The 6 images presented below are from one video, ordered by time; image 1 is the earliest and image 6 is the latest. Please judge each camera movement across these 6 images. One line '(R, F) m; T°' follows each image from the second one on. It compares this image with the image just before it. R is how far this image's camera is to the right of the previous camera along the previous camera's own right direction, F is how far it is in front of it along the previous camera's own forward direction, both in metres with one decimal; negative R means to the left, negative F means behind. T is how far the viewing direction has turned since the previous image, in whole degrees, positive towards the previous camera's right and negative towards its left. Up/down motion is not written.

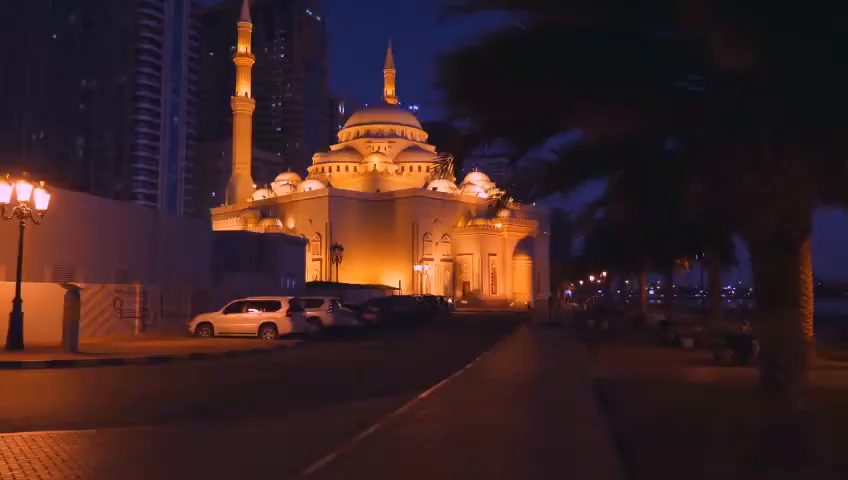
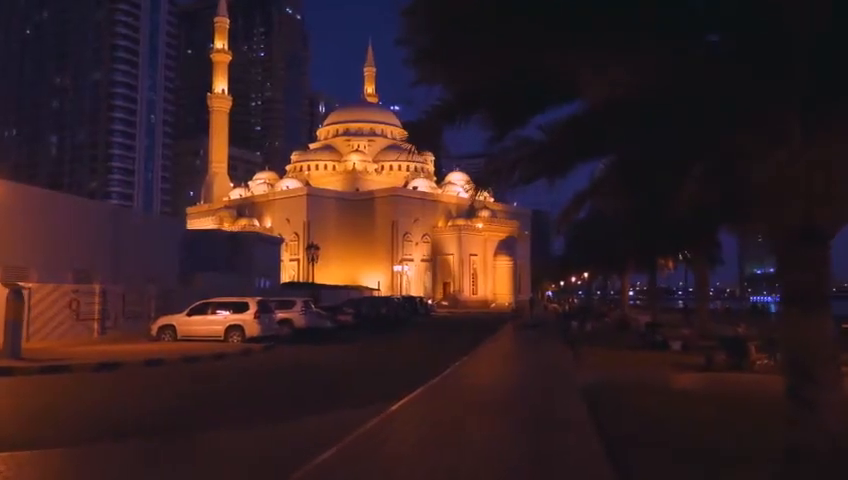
(+0.1, +1.0) m; +1°
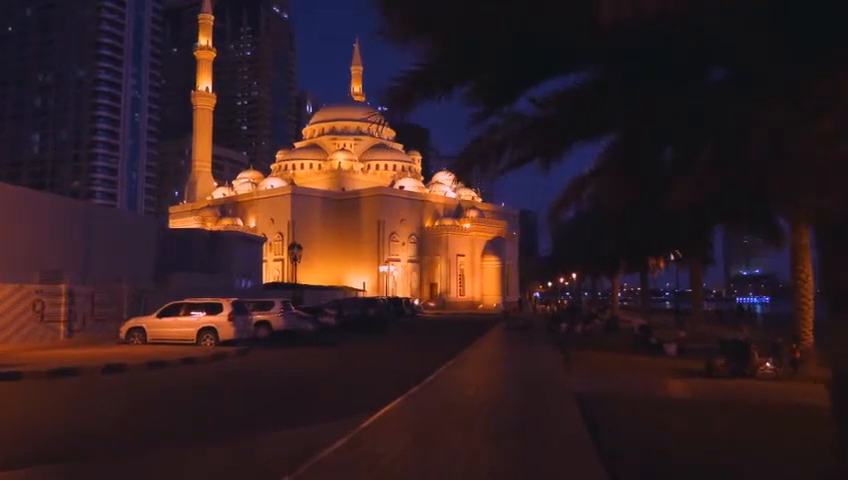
(+0.1, +0.9) m; +1°
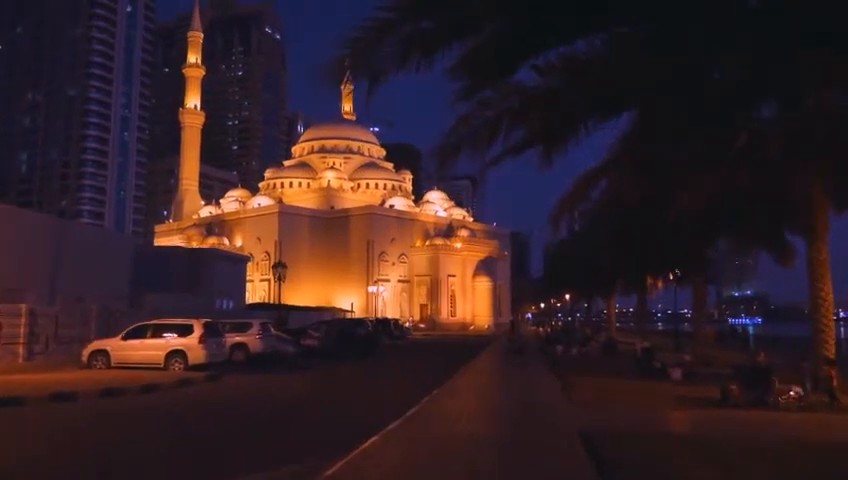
(+0.1, +1.2) m; +1°
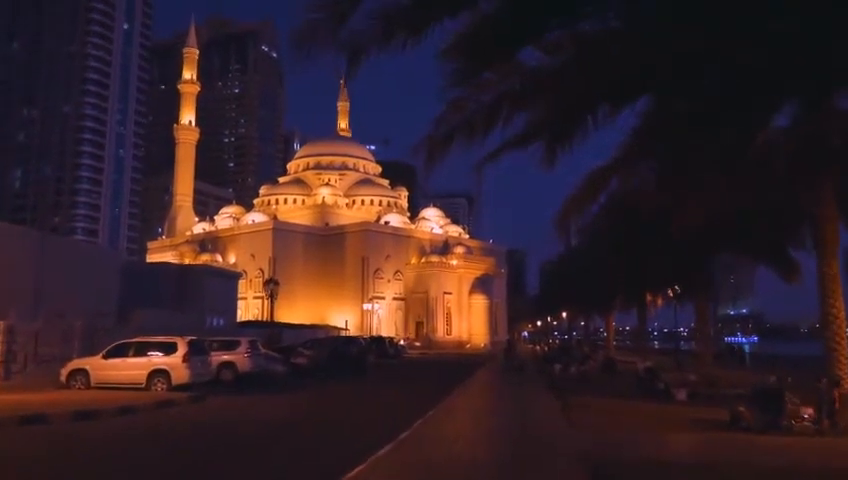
(0.0, +0.6) m; 0°
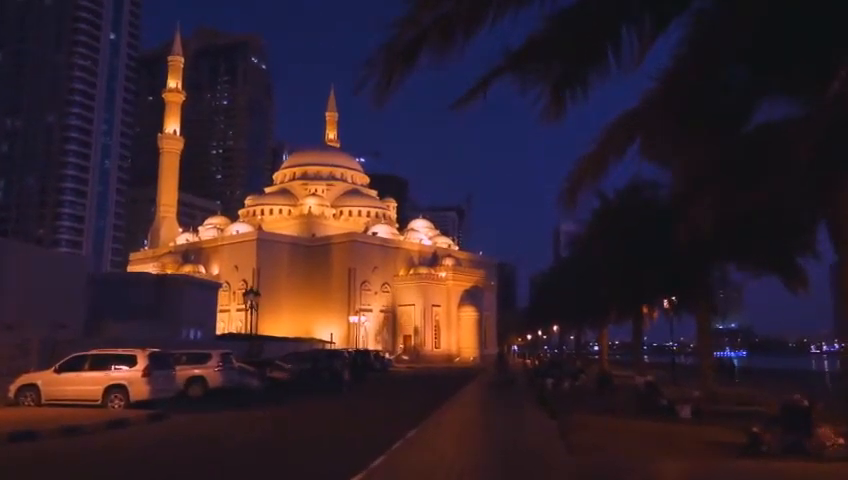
(+0.1, +1.2) m; +1°
